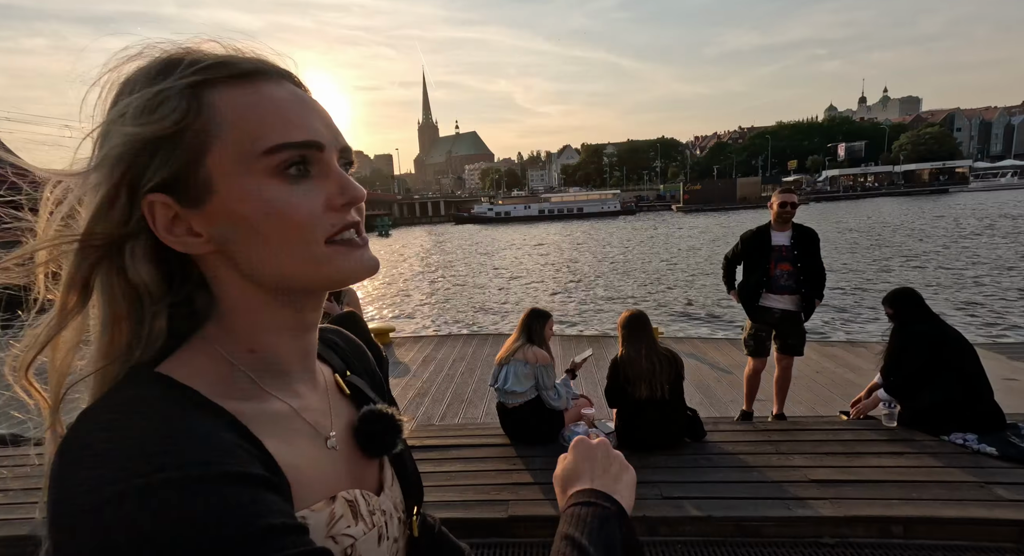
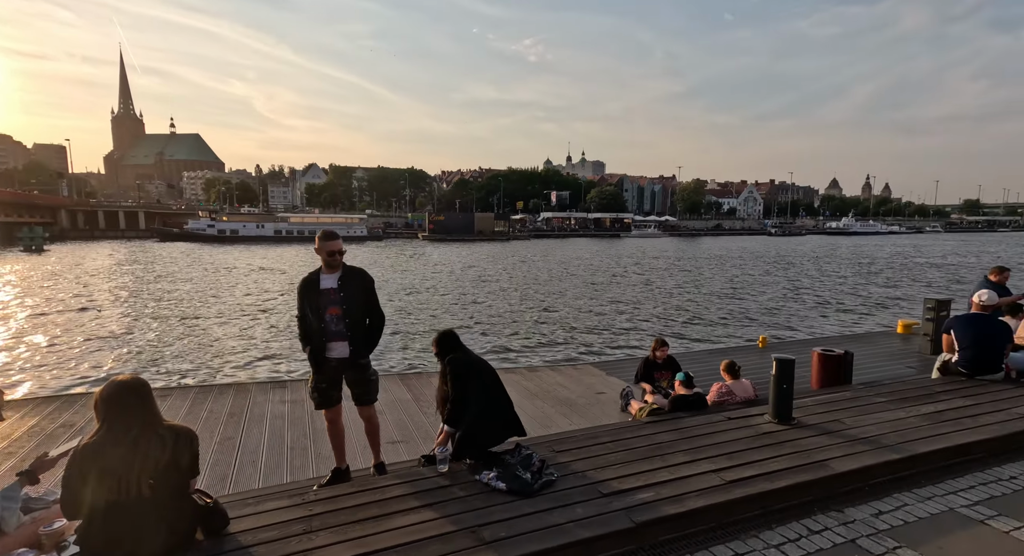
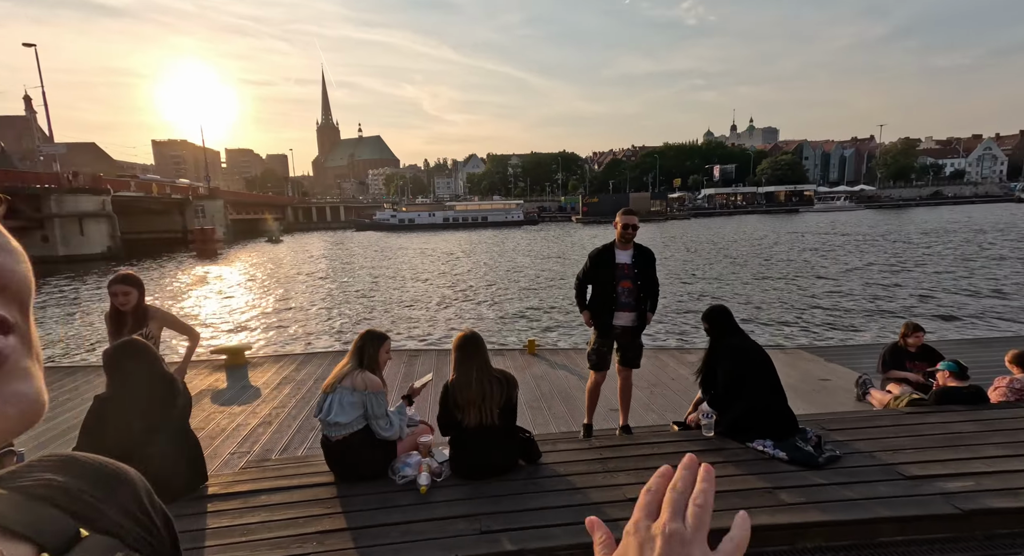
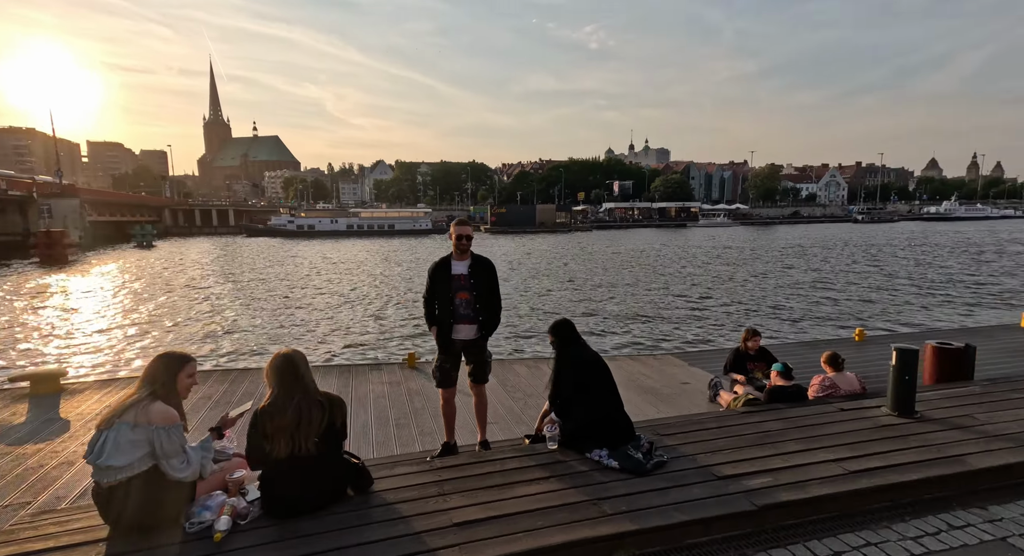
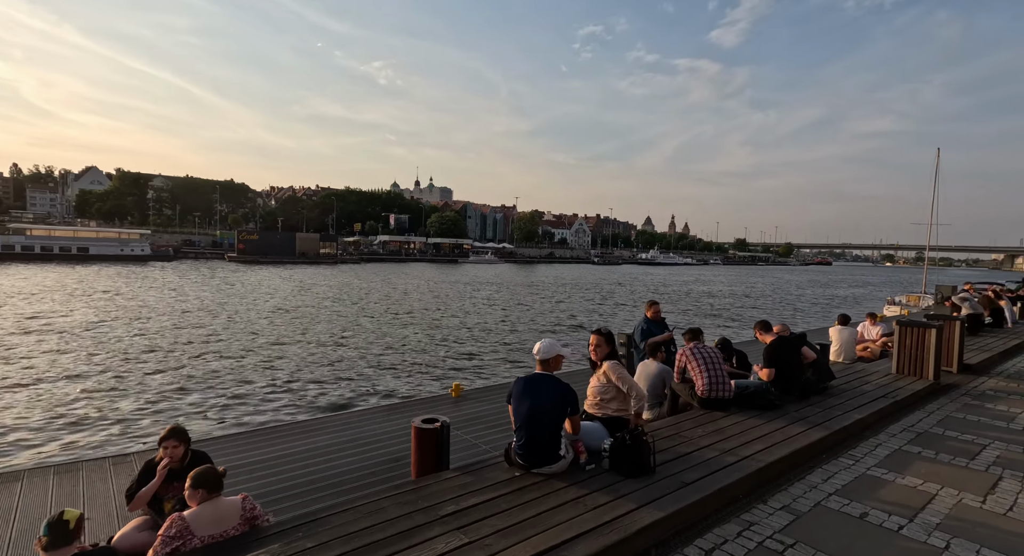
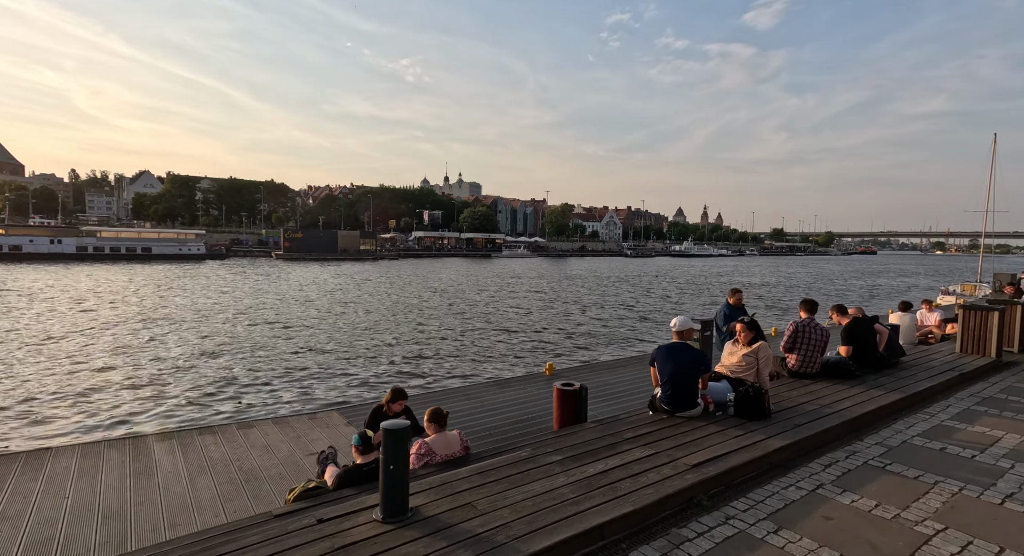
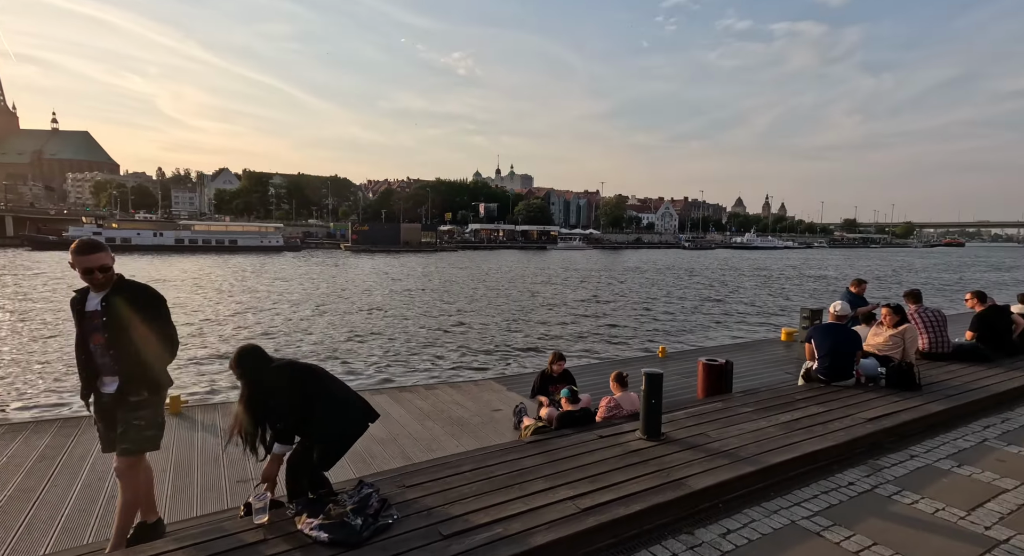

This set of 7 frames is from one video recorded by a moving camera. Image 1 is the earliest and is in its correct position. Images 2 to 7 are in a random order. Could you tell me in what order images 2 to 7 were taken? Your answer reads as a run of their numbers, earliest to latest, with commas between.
3, 4, 2, 7, 6, 5
